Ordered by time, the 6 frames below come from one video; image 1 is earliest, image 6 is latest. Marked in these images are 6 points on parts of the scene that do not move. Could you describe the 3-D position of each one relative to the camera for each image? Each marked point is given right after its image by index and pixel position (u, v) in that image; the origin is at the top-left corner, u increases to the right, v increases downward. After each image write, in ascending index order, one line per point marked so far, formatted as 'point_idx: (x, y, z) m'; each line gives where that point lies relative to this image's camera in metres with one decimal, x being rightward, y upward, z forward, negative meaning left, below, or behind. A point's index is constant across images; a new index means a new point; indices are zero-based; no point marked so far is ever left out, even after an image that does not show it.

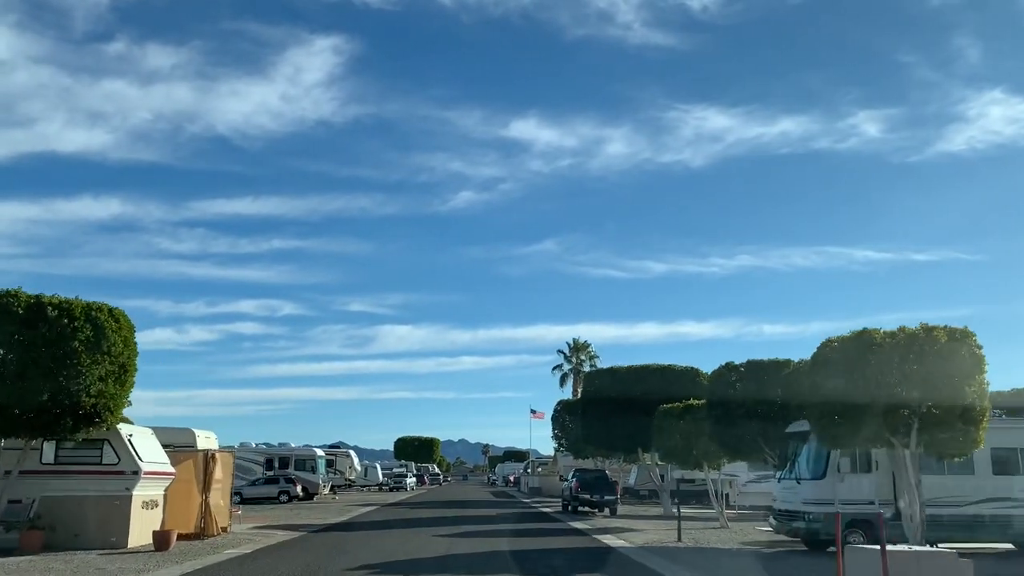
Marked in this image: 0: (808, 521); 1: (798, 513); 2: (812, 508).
0: (+6.3, -5.0, +19.5) m
1: (+6.2, -4.9, +20.0) m
2: (+6.4, -4.7, +19.5) m
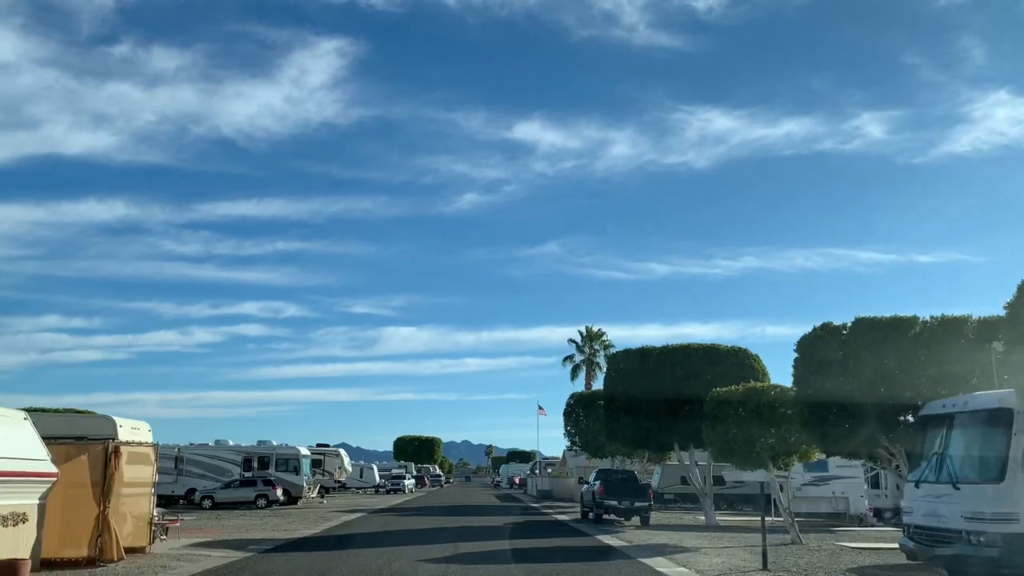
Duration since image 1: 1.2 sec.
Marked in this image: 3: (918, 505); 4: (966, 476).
0: (+6.6, -3.7, +13.1) m
1: (+6.5, -3.6, +13.5) m
2: (+6.7, -3.4, +13.1) m
3: (+6.5, -3.5, +14.6) m
4: (+6.7, -2.8, +13.6) m
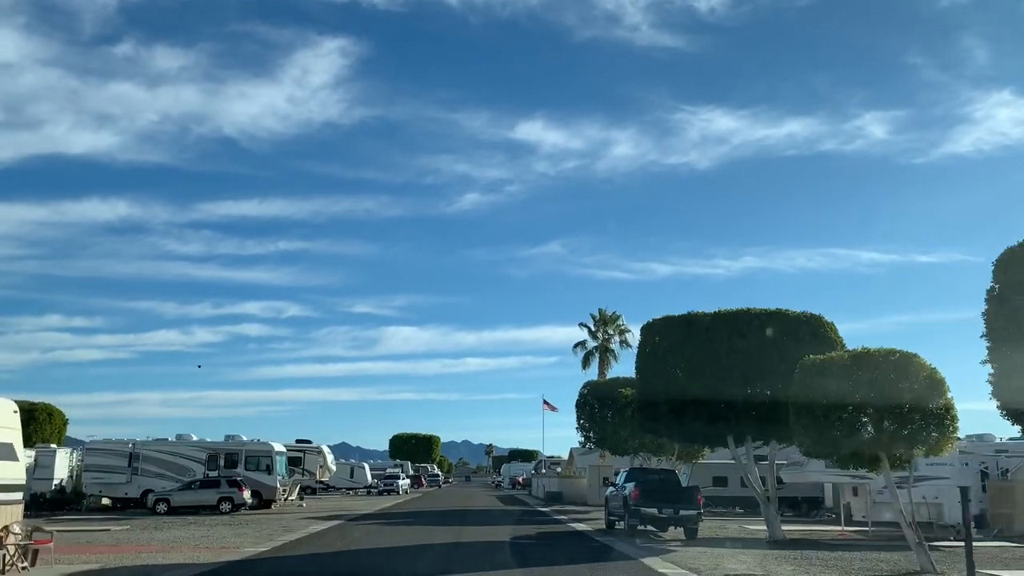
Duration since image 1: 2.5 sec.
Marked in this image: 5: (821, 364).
0: (+6.8, -2.3, +6.2) m
1: (+6.8, -2.2, +6.7) m
2: (+6.9, -2.0, +6.2) m
3: (+6.7, -2.0, +7.8) m
4: (+7.0, -1.4, +6.8) m
5: (+6.2, -1.6, +18.6) m
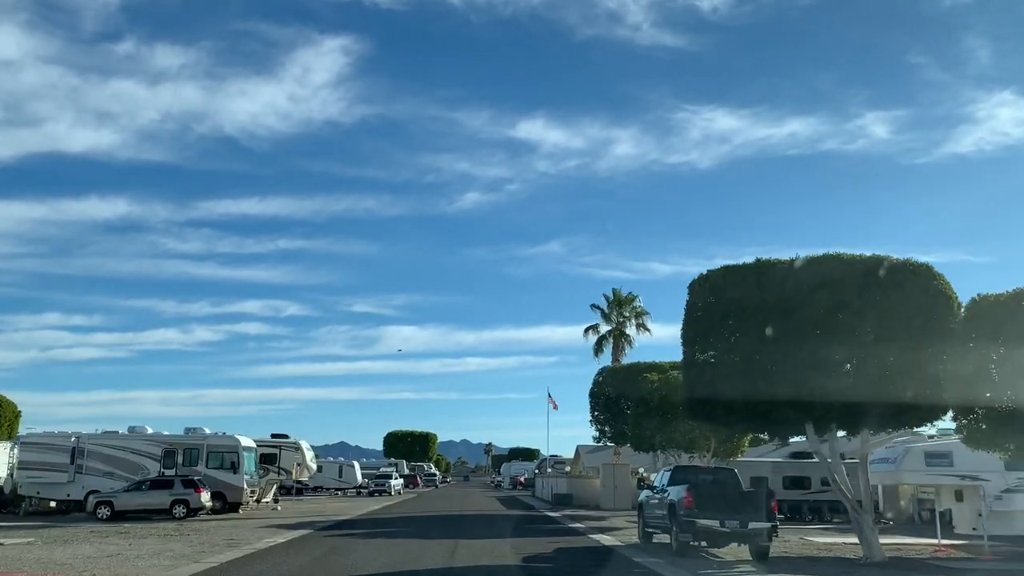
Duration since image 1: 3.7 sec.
0: (+7.0, -1.1, +0.1) m
1: (+6.9, -1.0, +0.6) m
2: (+7.1, -0.8, +0.1) m
3: (+6.9, -0.8, +1.7) m
4: (+7.1, -0.1, +0.7) m
5: (+6.4, -0.3, +12.5) m
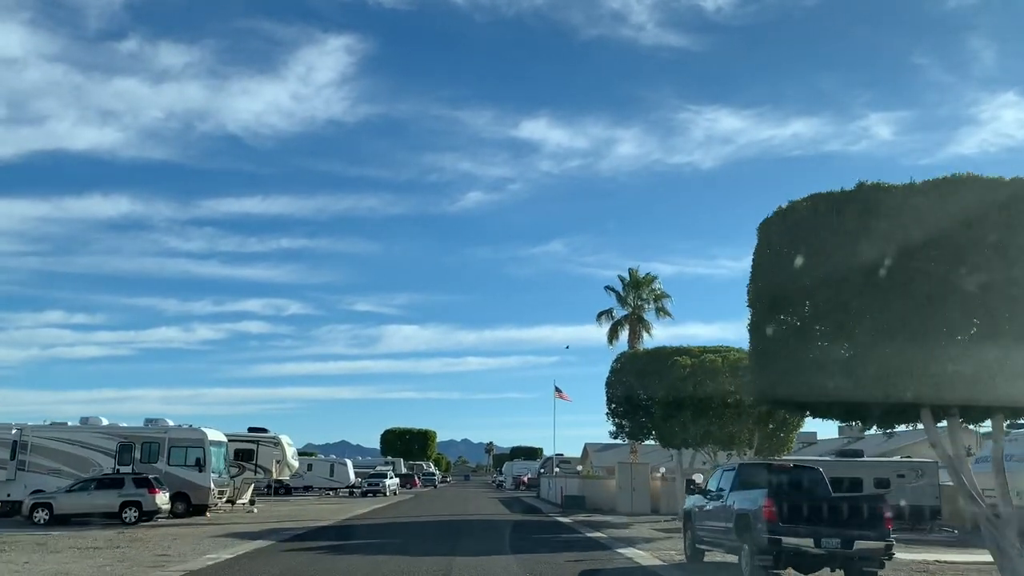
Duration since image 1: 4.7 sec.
0: (+7.2, 0.0, -4.8) m
1: (+7.1, 0.0, -4.4) m
2: (+7.2, +0.2, -4.8) m
3: (+7.1, +0.2, -3.3) m
4: (+7.3, +0.9, -4.3) m
5: (+6.6, +0.7, +7.6) m
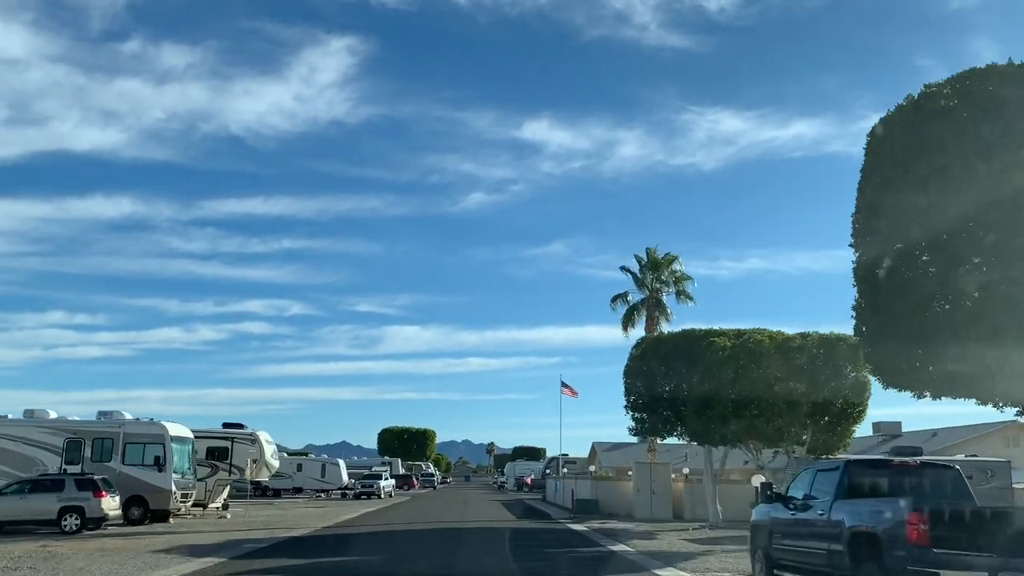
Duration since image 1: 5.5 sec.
0: (+7.3, +0.9, -9.2) m
1: (+7.2, +0.9, -8.8) m
2: (+7.4, +1.1, -9.2) m
3: (+7.2, +1.1, -7.6) m
4: (+7.4, +1.8, -8.7) m
5: (+6.8, +1.5, +3.2) m
